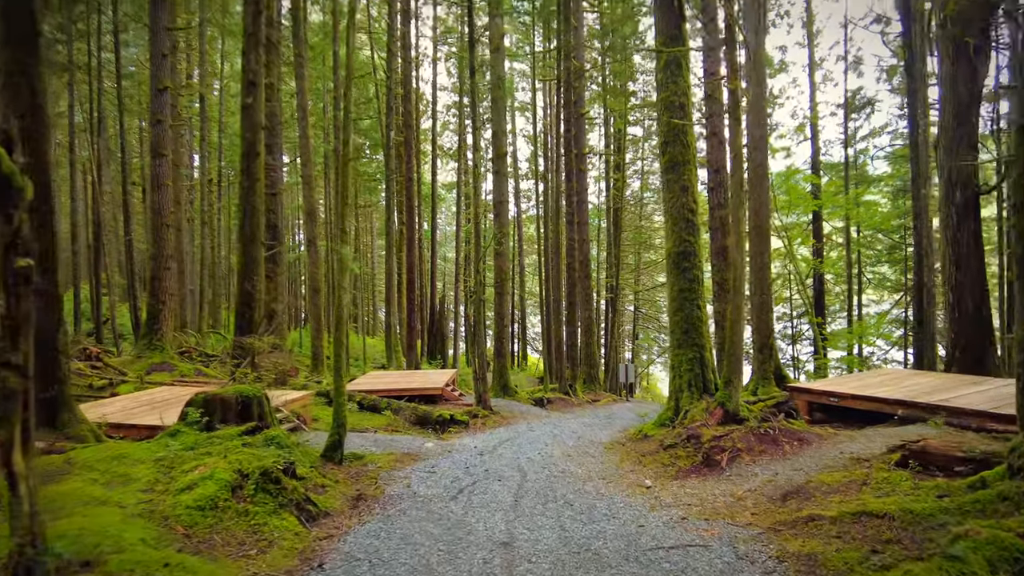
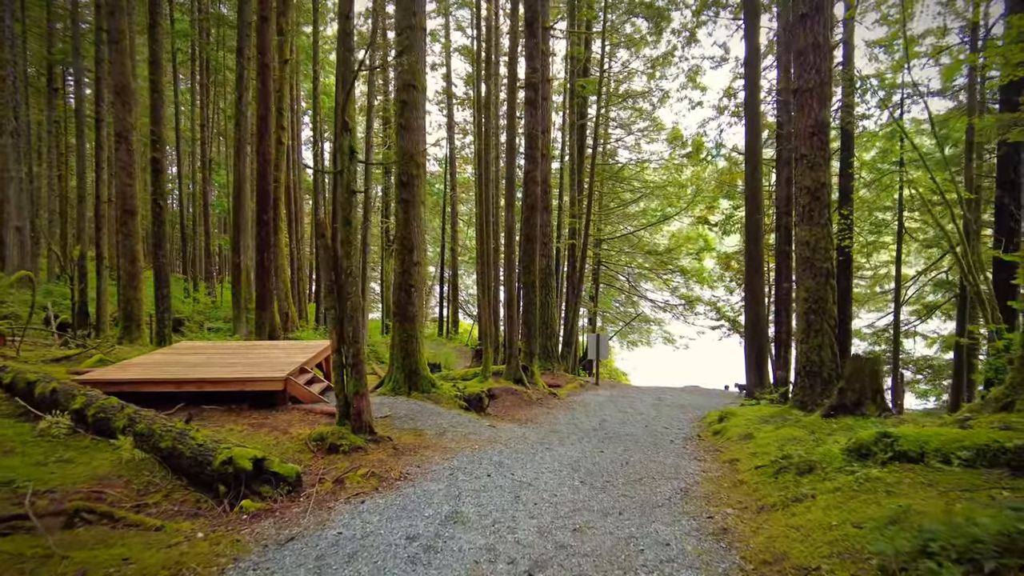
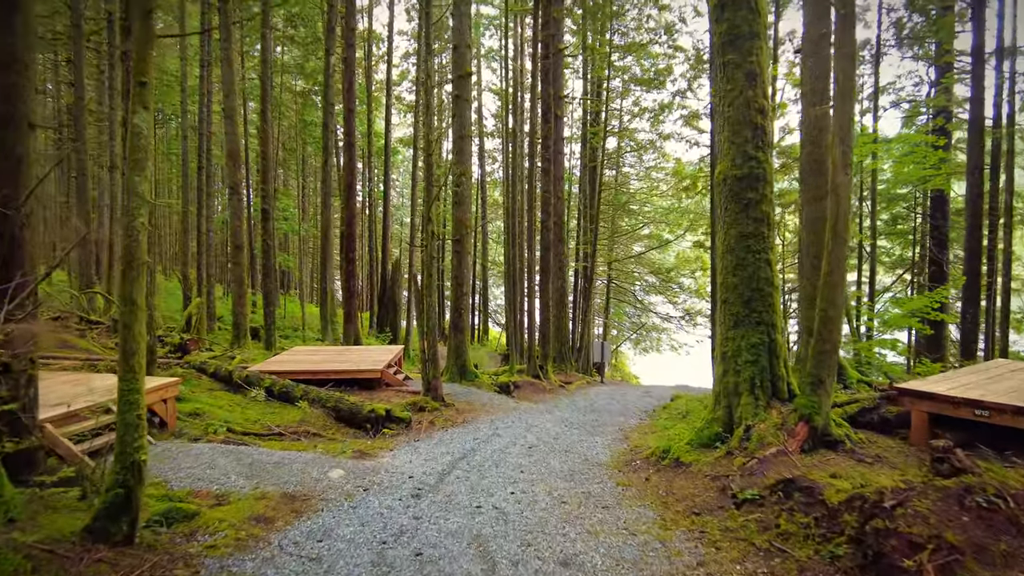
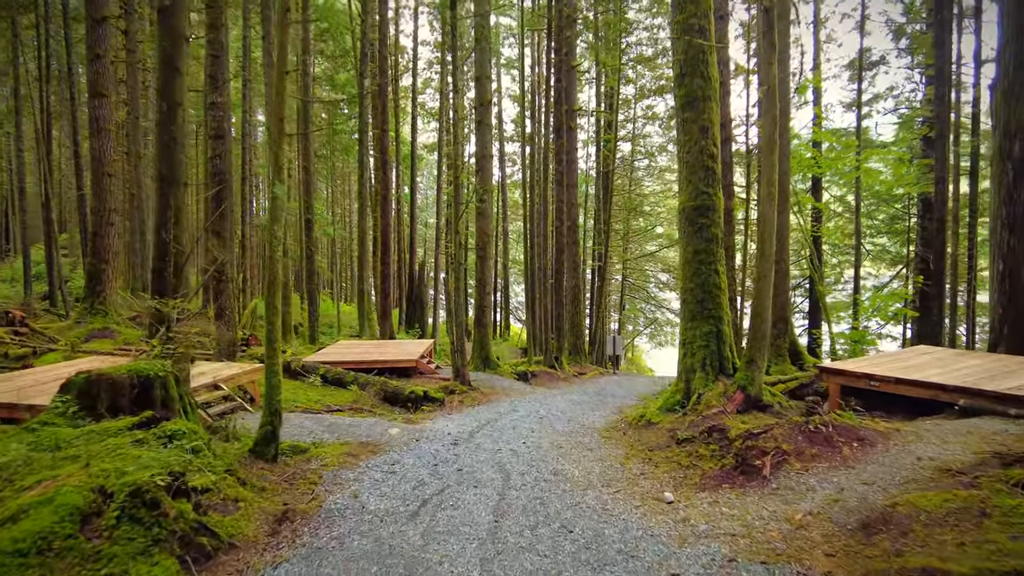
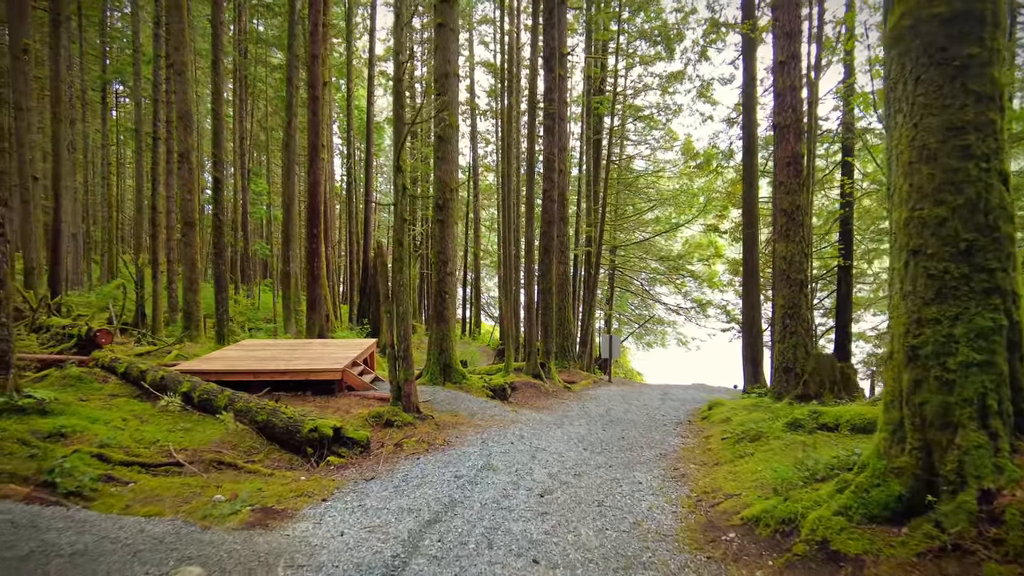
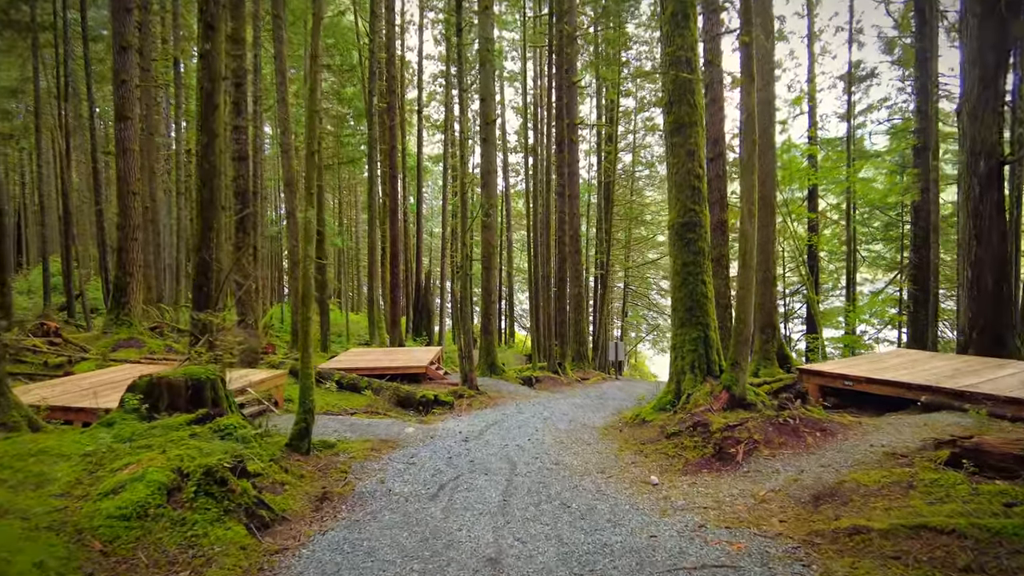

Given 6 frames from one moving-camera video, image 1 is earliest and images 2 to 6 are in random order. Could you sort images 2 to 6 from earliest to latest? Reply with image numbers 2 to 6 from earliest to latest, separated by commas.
6, 4, 3, 5, 2
